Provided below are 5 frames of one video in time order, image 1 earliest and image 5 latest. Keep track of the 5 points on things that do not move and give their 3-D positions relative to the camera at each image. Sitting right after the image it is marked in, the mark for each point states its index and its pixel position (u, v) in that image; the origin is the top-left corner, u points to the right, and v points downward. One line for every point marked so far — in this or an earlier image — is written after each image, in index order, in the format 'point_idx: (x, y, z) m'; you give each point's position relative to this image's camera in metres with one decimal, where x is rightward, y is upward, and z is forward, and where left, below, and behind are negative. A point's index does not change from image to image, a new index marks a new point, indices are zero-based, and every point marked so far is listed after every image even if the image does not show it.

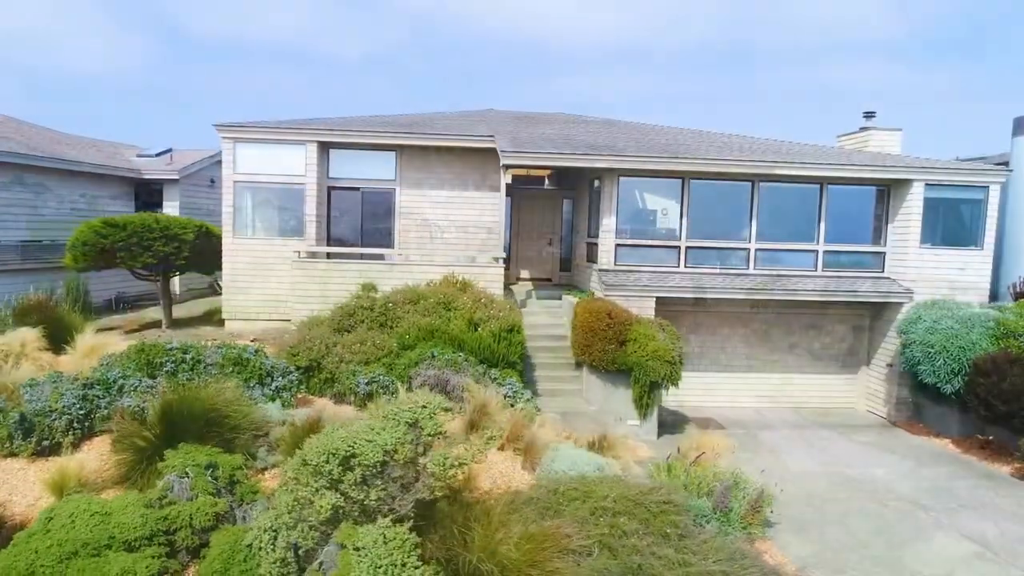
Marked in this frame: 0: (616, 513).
0: (+0.9, -1.9, +6.2) m
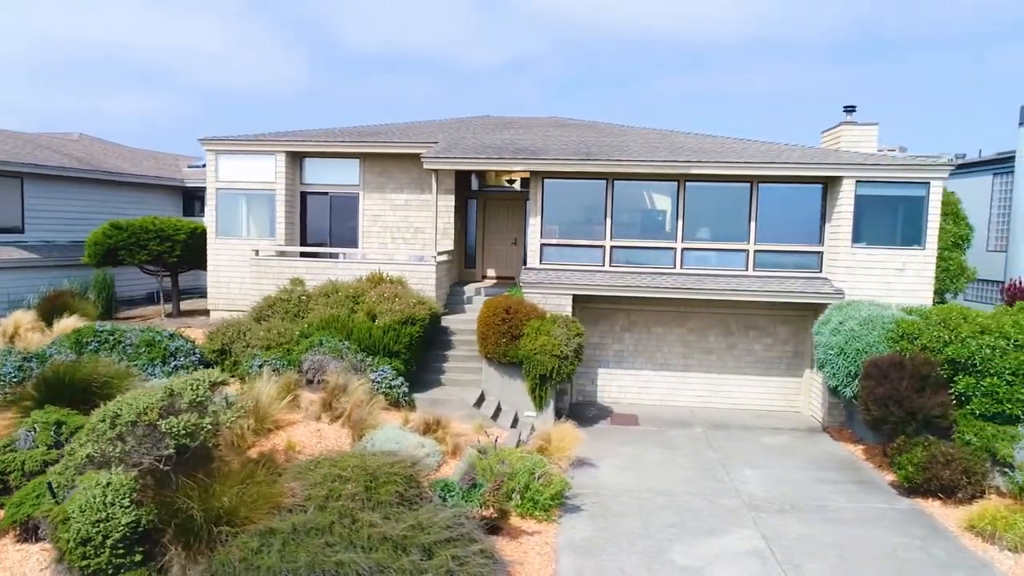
0: (-1.6, -1.8, +7.0) m
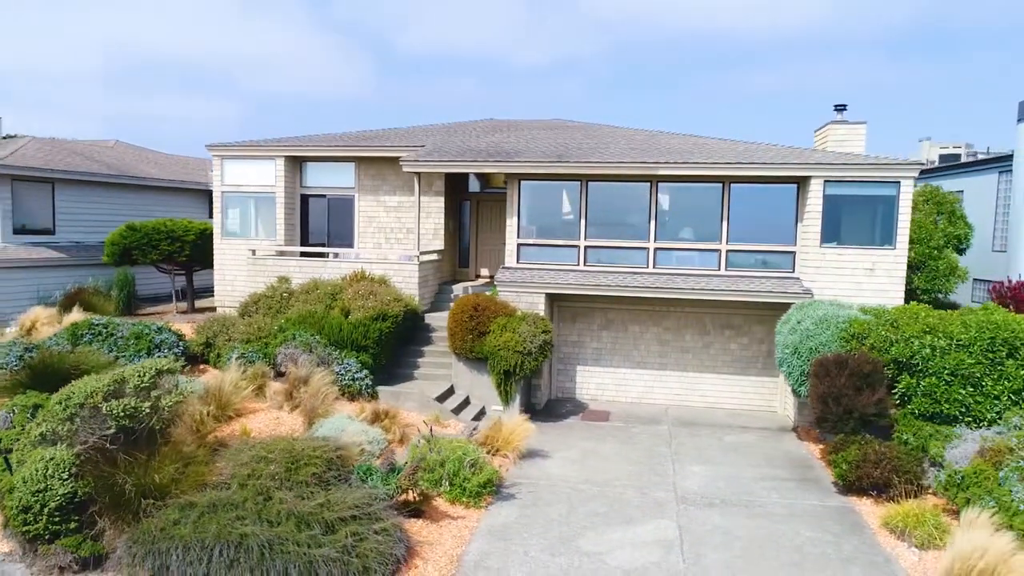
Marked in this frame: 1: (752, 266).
0: (-2.5, -1.8, +7.5) m
1: (+4.2, +0.4, +13.0) m
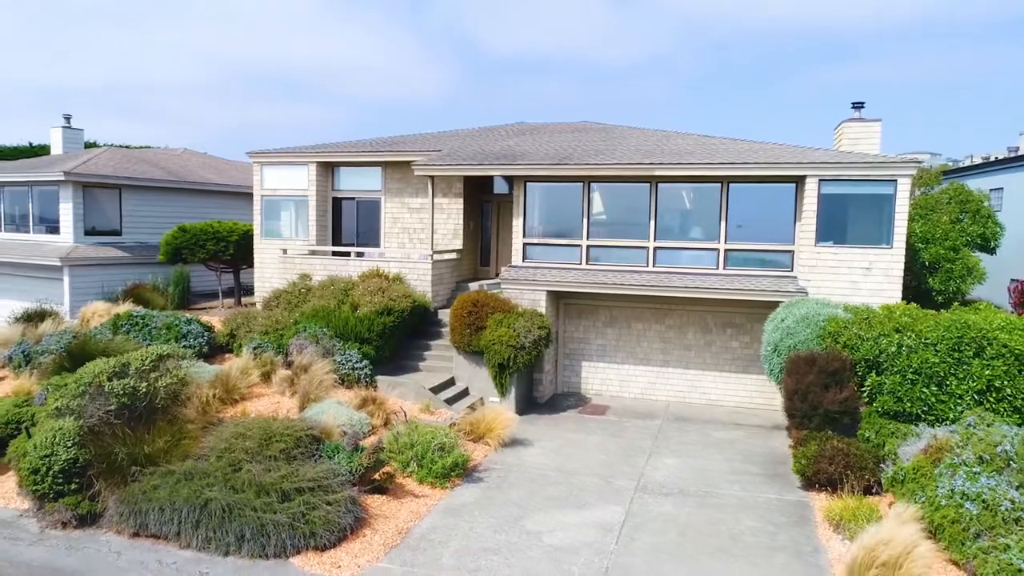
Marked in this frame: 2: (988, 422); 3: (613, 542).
0: (-3.0, -1.7, +8.4) m
1: (+4.3, +0.4, +13.1) m
2: (+5.2, -1.5, +8.0) m
3: (+1.1, -2.7, +7.7) m
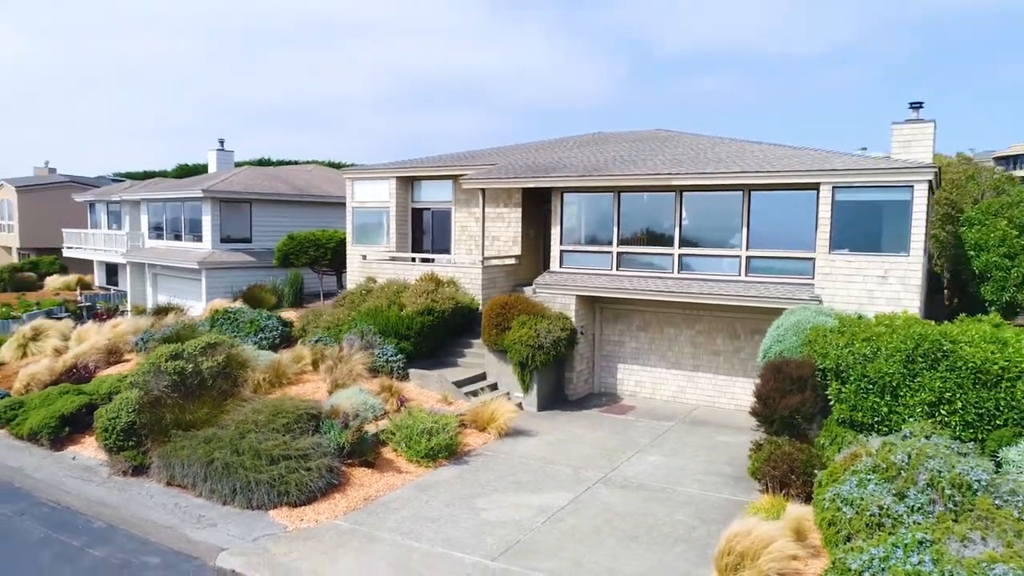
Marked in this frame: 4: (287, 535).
0: (-3.5, -1.7, +10.2) m
1: (+4.7, +0.3, +13.1) m
2: (+4.4, -1.6, +8.0) m
3: (+0.3, -2.8, +8.6) m
4: (-2.5, -2.8, +8.2) m
